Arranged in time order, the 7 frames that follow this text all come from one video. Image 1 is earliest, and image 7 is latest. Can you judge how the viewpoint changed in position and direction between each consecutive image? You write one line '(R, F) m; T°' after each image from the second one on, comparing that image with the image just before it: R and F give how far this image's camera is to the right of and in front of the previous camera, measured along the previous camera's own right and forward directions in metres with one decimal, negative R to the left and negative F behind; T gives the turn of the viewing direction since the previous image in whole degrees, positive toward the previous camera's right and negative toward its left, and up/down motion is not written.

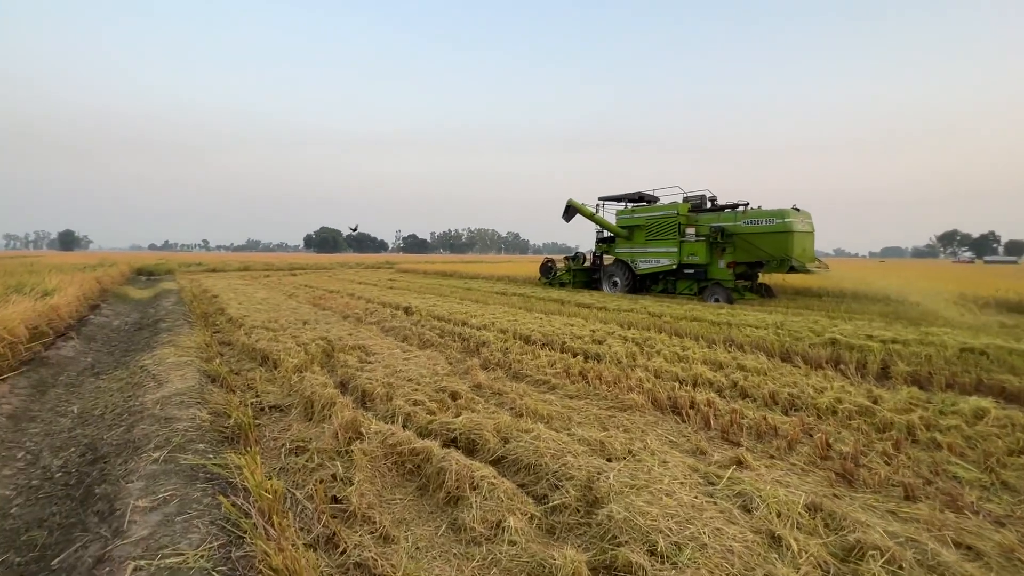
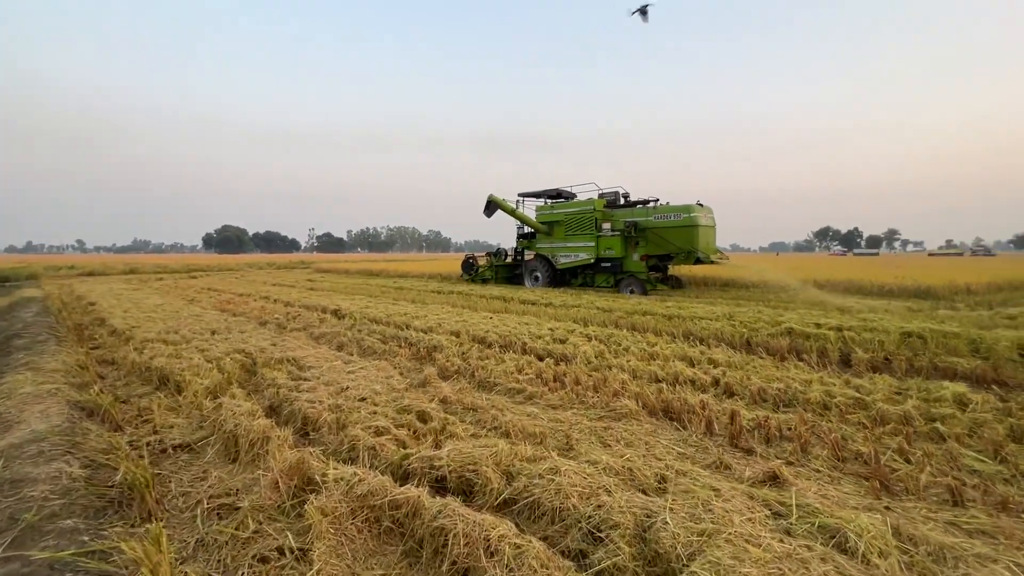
(-0.4, +0.7) m; +9°
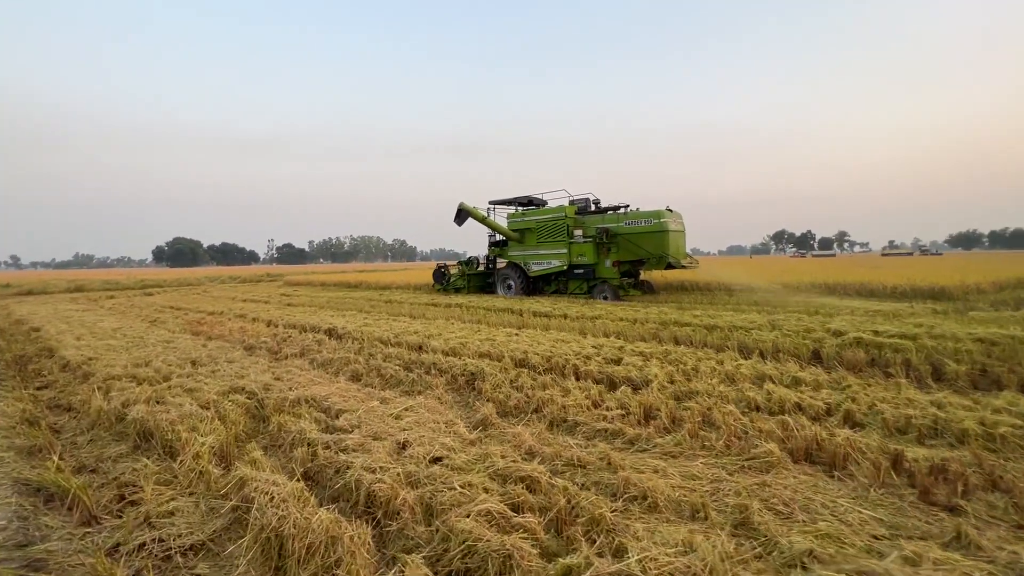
(-0.9, +0.9) m; +4°
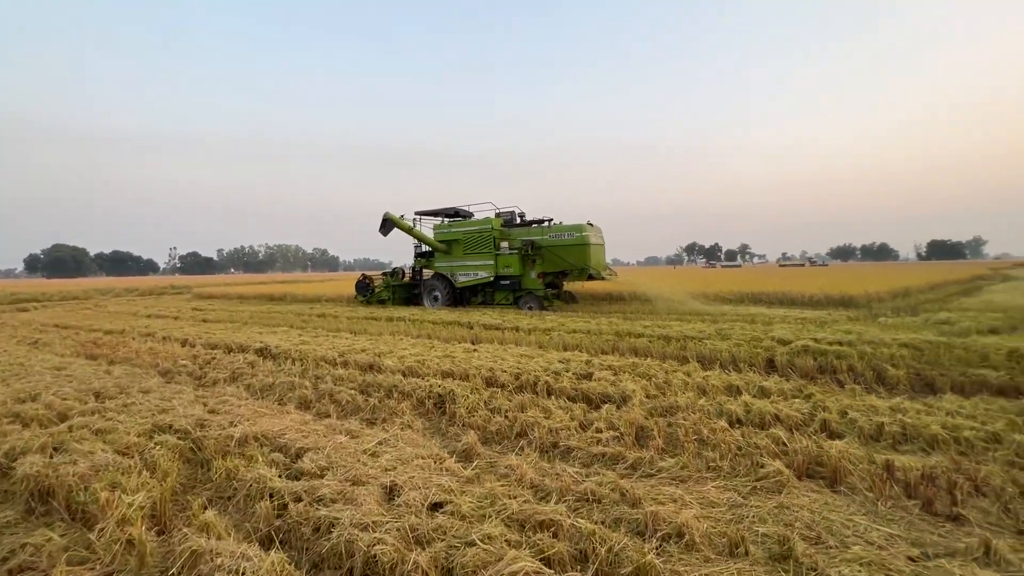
(-0.4, +0.3) m; +9°
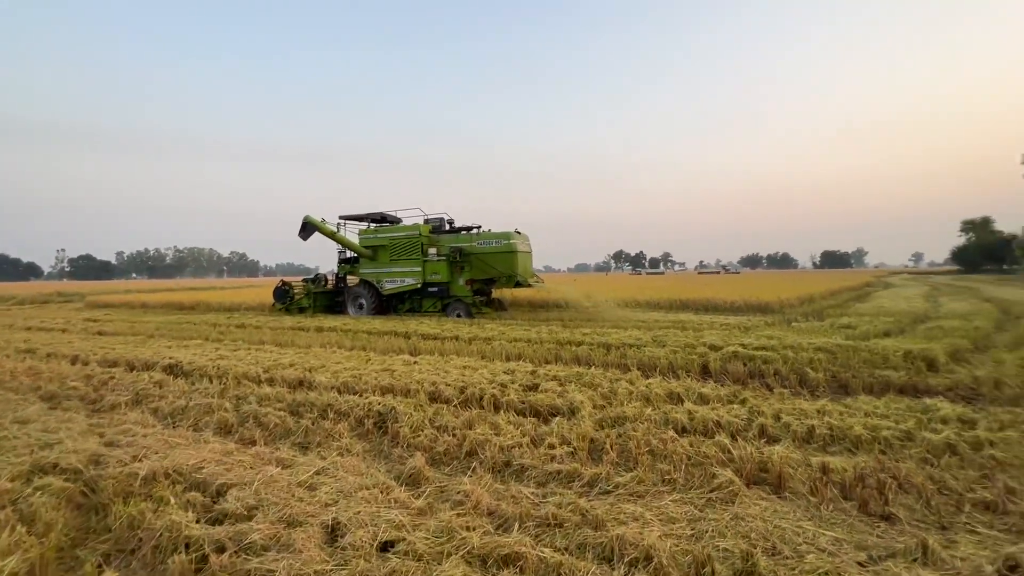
(-0.1, +0.2) m; +8°
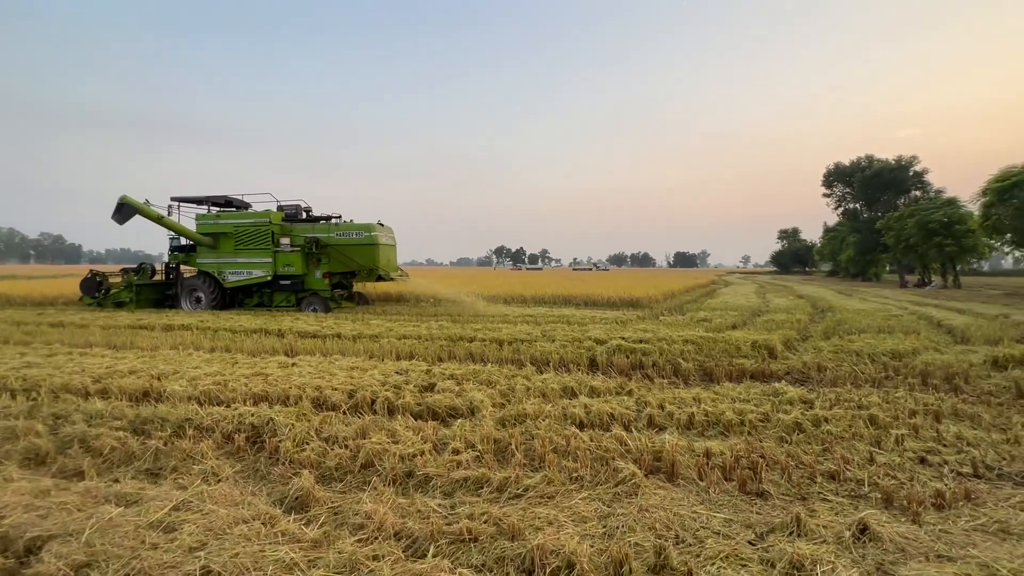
(-0.2, +0.2) m; +14°
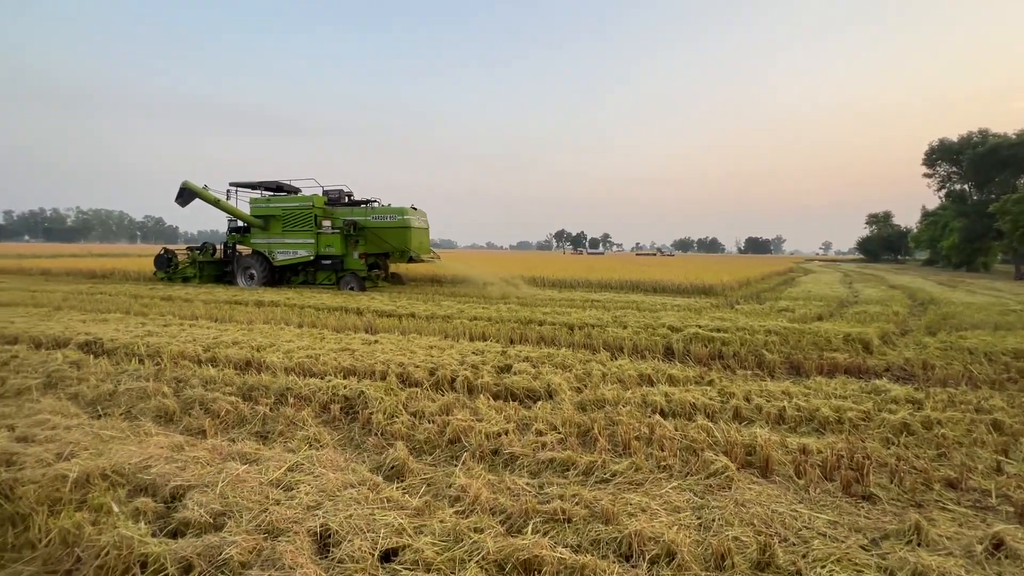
(-0.2, 0.0) m; -7°
